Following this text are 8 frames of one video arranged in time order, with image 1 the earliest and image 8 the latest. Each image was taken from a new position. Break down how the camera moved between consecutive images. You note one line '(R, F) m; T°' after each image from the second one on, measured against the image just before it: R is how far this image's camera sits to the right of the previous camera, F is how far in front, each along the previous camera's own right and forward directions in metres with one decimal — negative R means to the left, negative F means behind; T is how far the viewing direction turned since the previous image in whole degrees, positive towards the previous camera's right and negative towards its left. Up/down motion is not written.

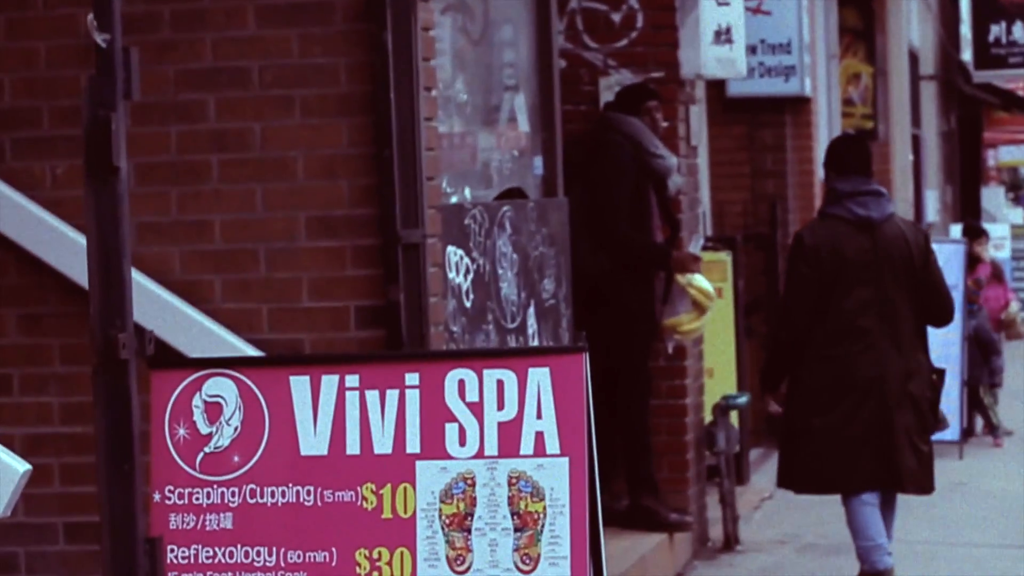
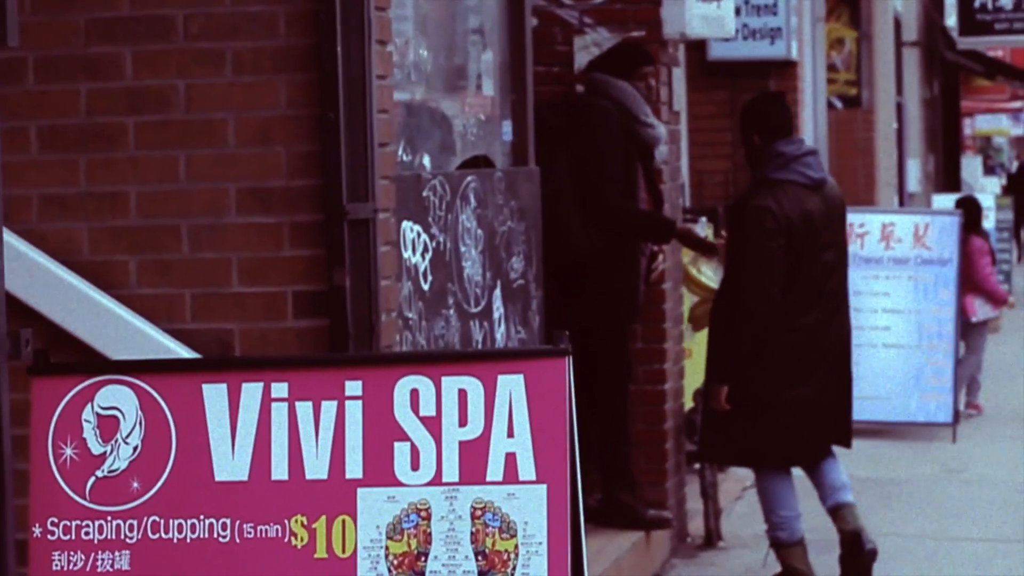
(0.0, +0.6) m; +1°
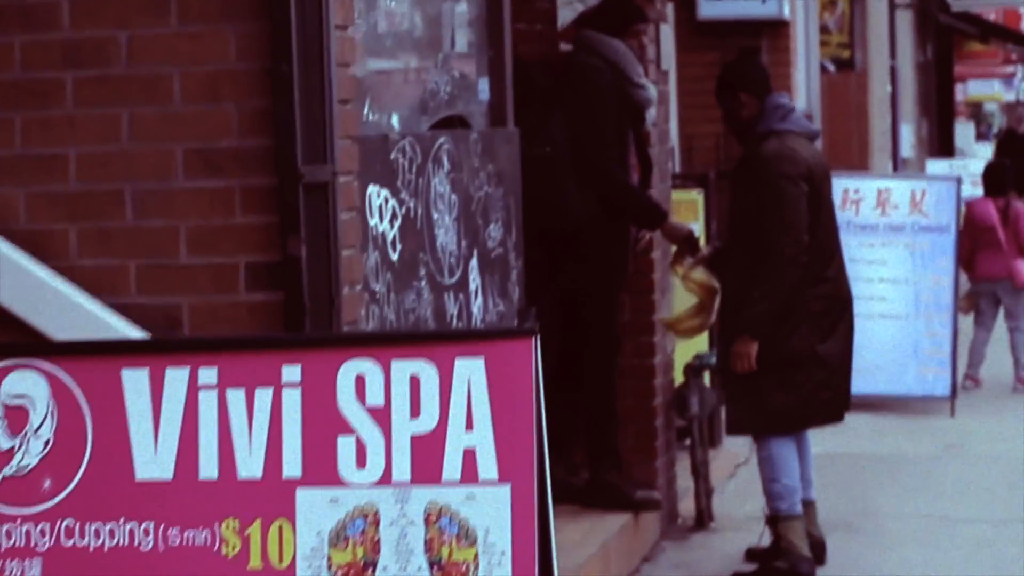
(0.0, +0.4) m; 0°
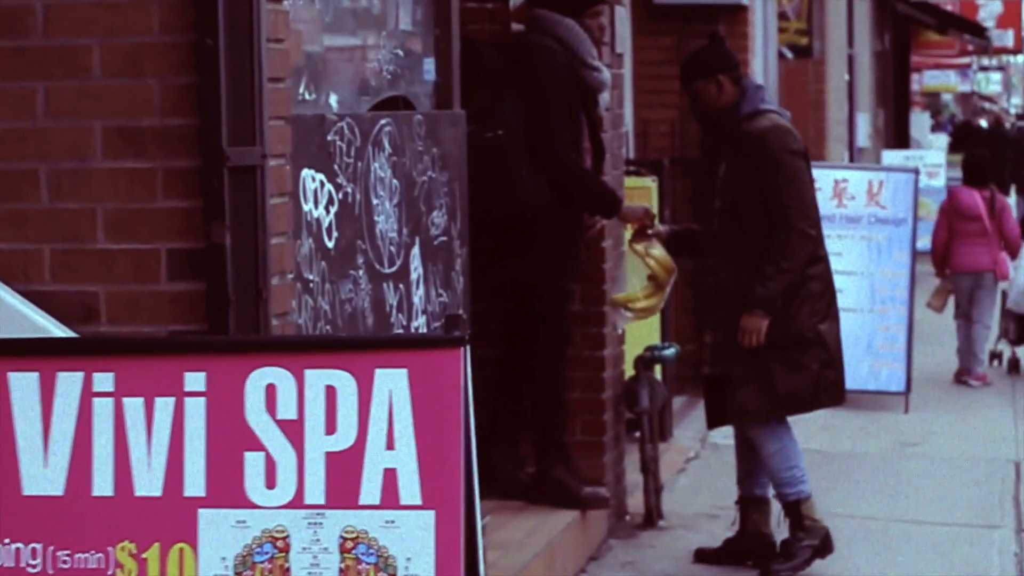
(0.0, +0.3) m; +1°
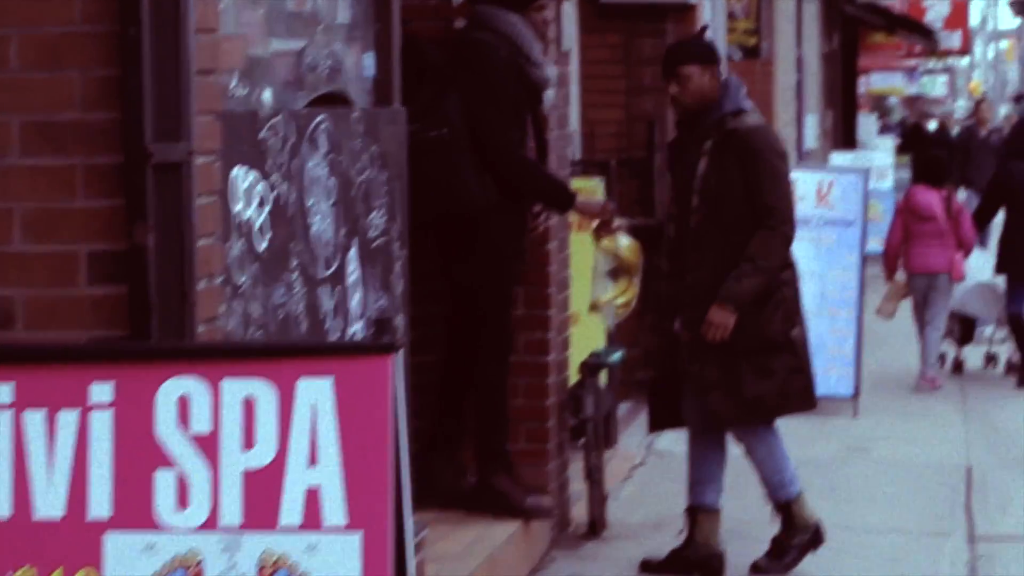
(0.0, +0.2) m; +1°
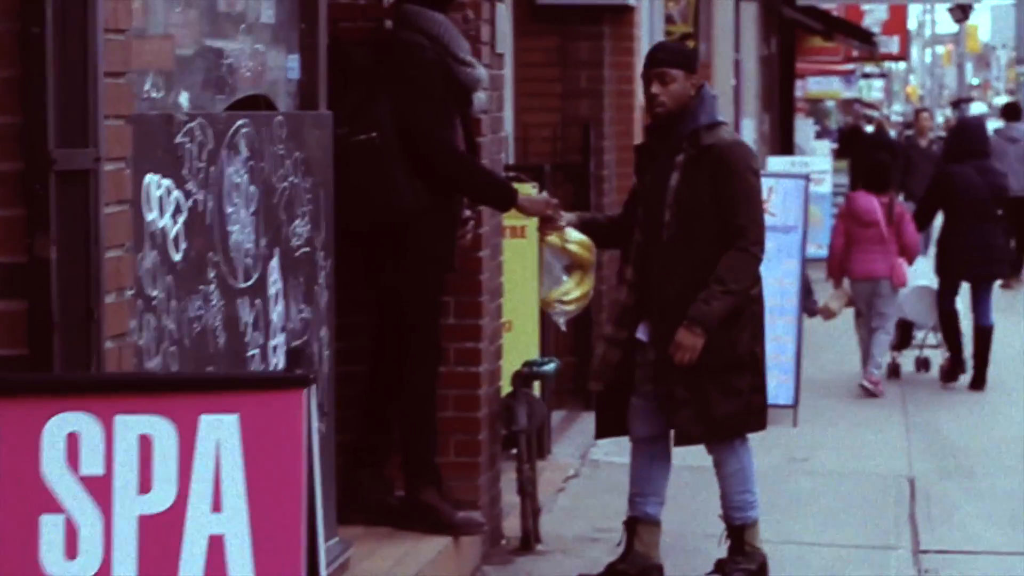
(0.0, +0.2) m; +2°
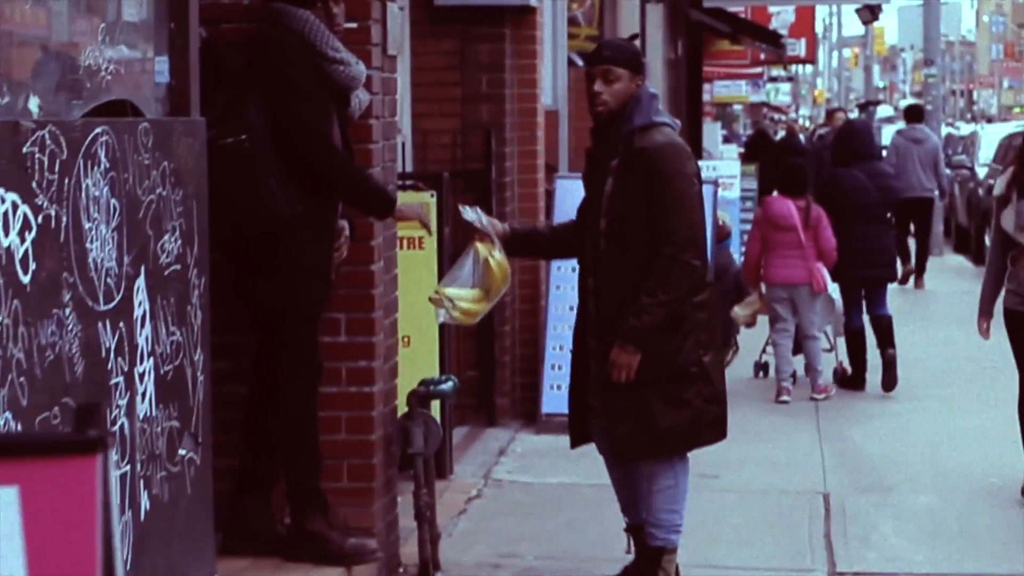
(0.0, +0.3) m; +2°
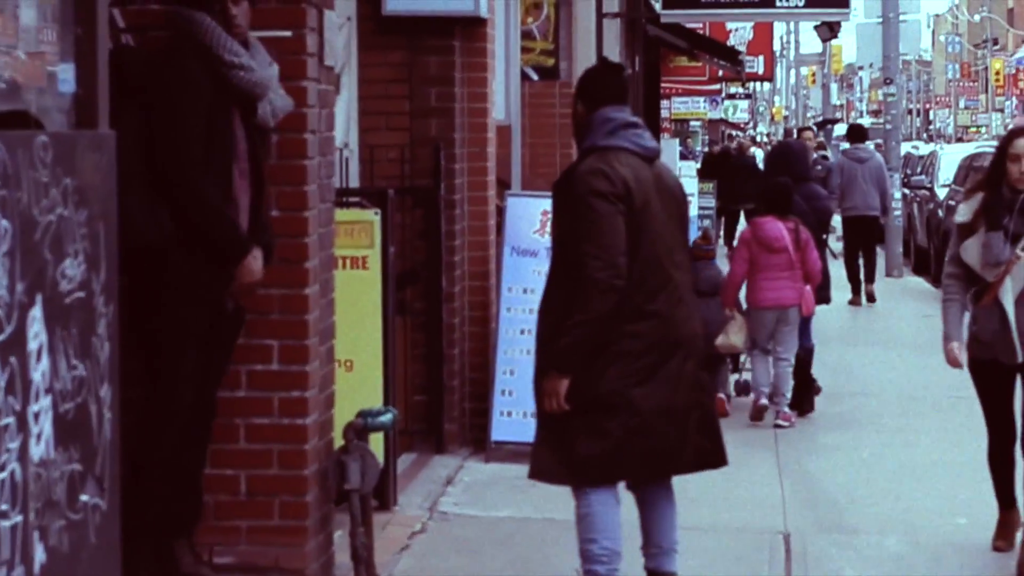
(0.0, +0.4) m; +1°
